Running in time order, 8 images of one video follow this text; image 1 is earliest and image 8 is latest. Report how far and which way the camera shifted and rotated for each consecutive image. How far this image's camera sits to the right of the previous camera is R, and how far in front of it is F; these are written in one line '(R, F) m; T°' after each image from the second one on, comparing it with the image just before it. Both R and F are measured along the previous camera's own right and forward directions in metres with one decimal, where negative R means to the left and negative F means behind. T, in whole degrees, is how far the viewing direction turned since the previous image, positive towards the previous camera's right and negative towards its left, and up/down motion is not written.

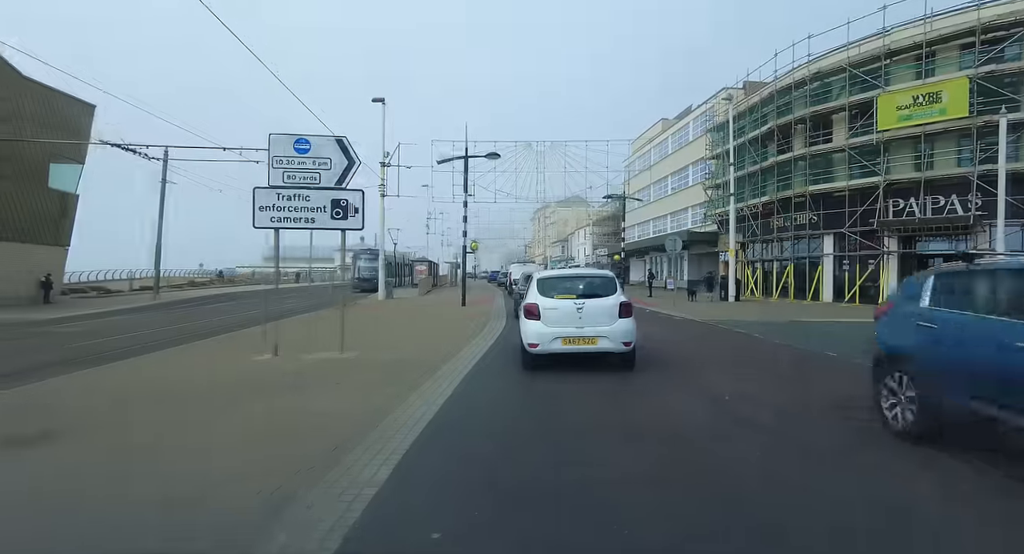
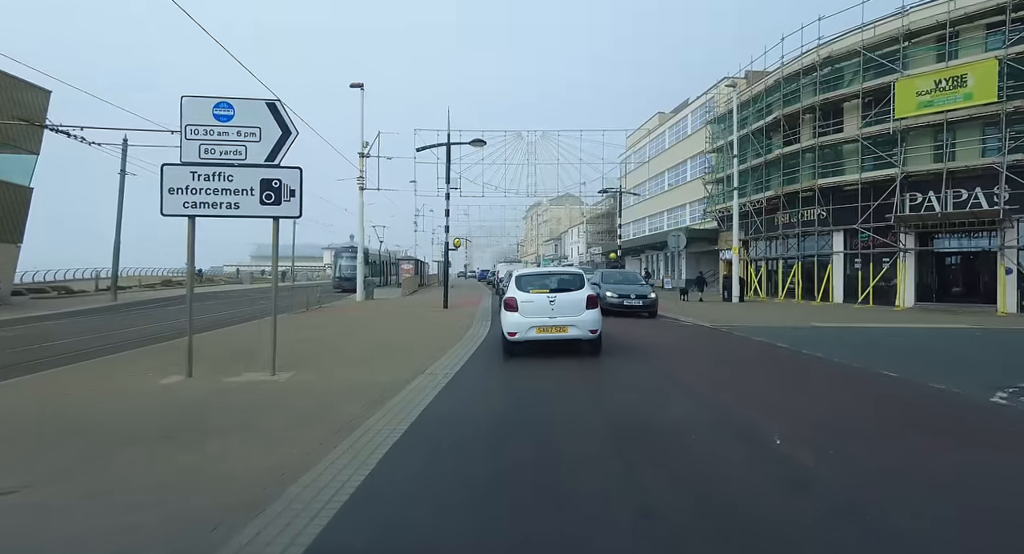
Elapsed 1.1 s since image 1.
(+0.2, +1.5) m; +1°
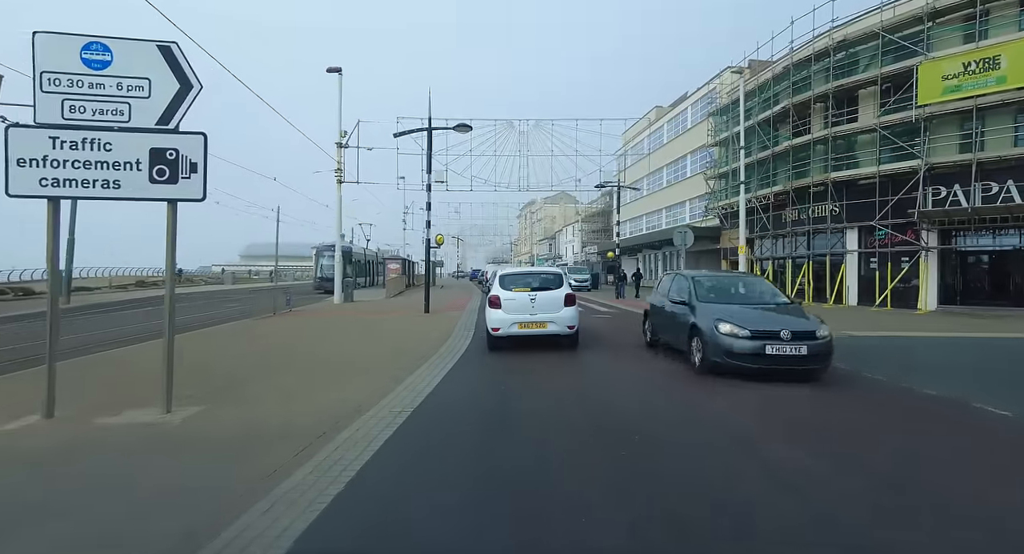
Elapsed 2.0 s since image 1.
(+0.1, +1.5) m; +1°
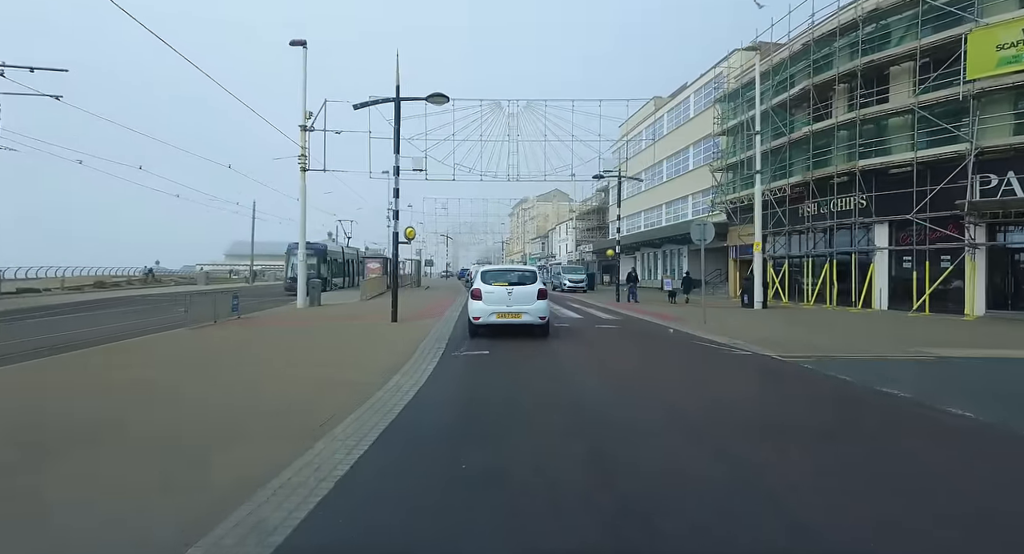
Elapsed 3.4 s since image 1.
(+0.2, +2.2) m; +1°
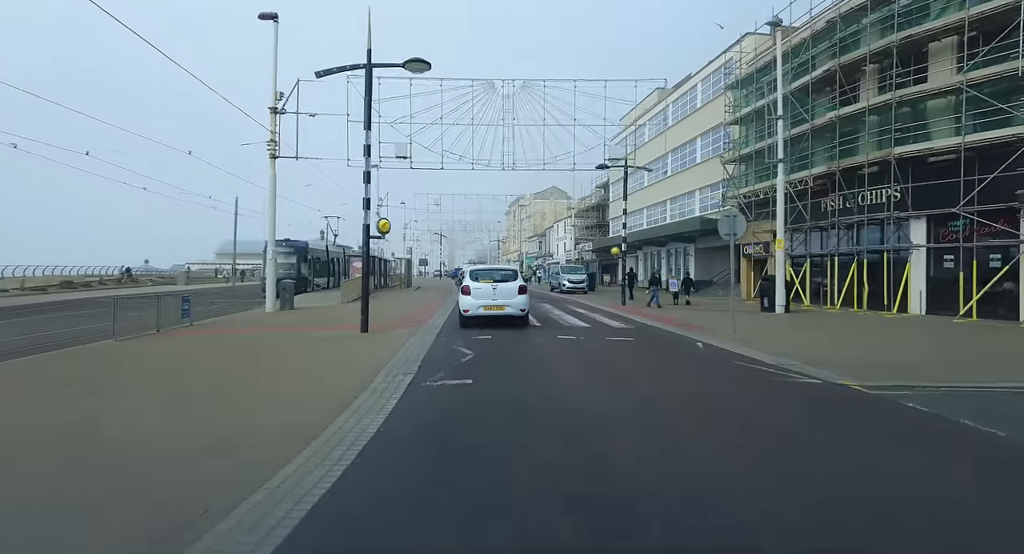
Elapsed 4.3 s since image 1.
(+0.1, +1.8) m; 0°
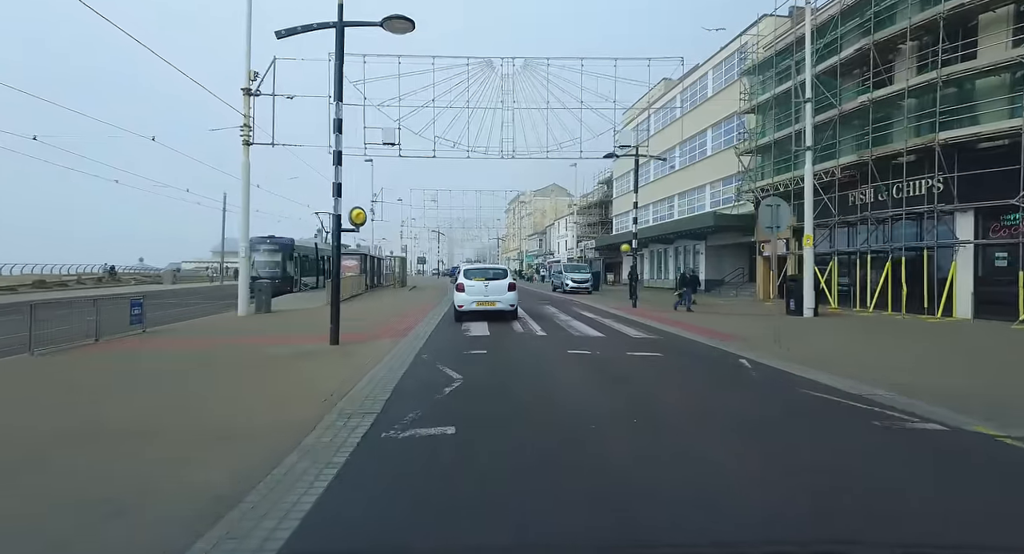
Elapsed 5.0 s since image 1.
(0.0, +1.5) m; 0°
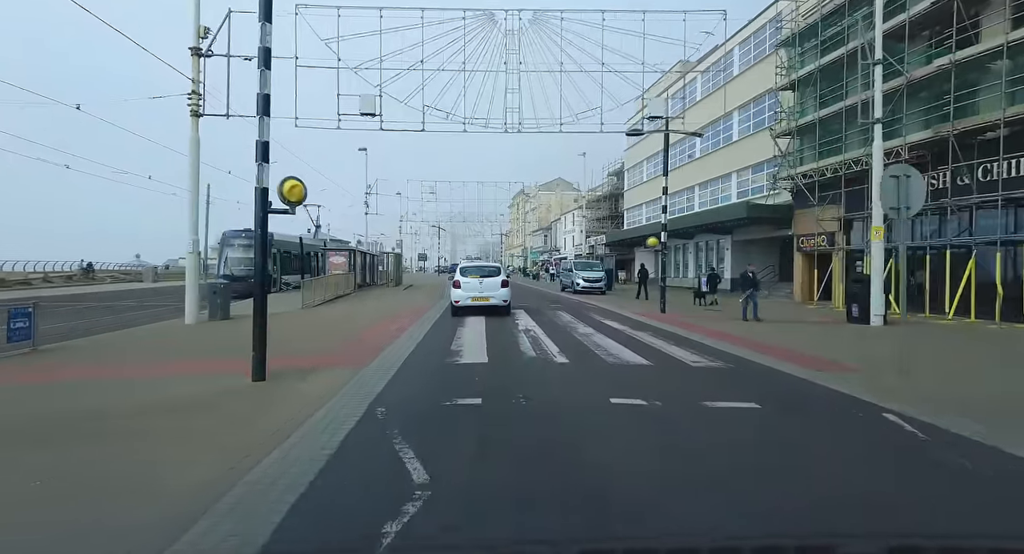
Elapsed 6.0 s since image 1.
(-0.1, +2.5) m; 0°
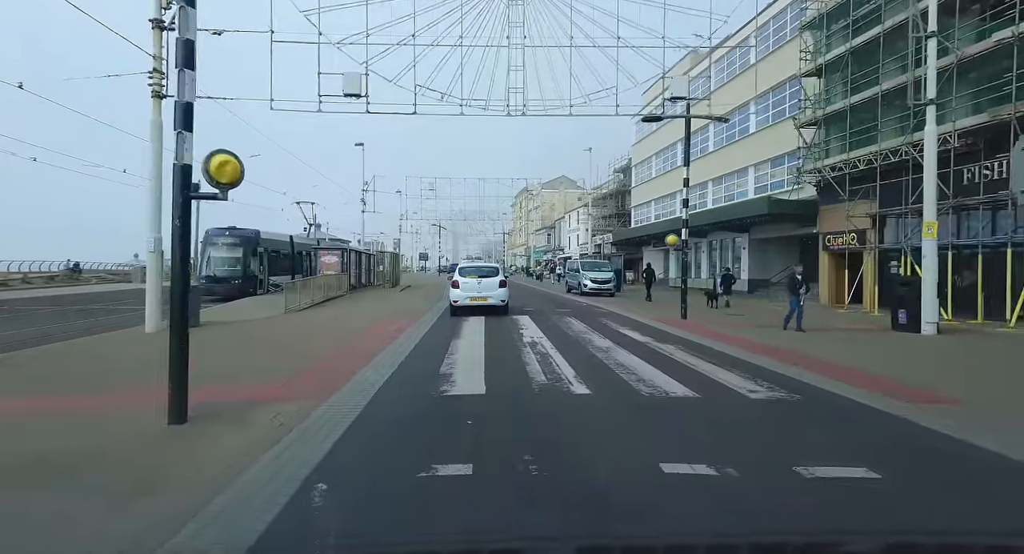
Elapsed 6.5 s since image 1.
(0.0, +1.4) m; 0°
